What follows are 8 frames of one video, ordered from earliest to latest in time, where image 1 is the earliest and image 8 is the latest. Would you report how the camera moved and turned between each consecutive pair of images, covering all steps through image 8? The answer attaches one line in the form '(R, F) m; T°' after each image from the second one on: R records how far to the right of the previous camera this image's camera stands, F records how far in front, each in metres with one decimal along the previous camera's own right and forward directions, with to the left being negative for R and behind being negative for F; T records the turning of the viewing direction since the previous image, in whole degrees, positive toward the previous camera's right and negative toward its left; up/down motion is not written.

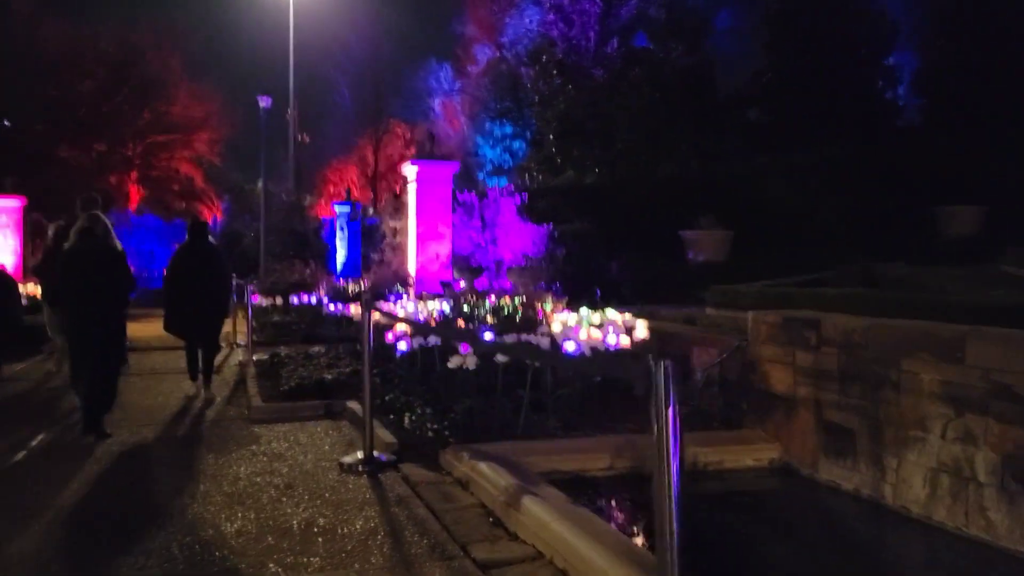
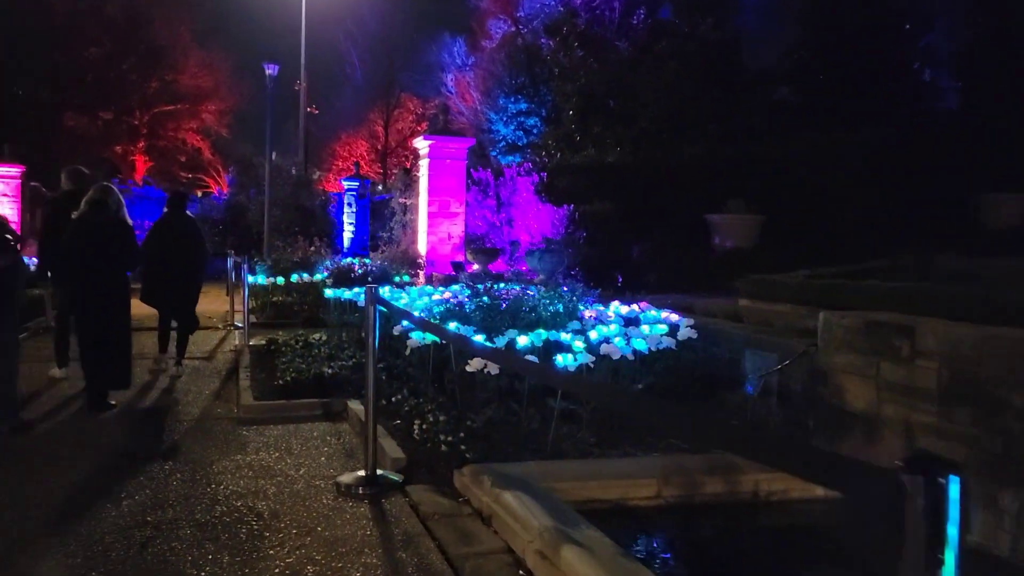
(-0.1, +0.9) m; 0°
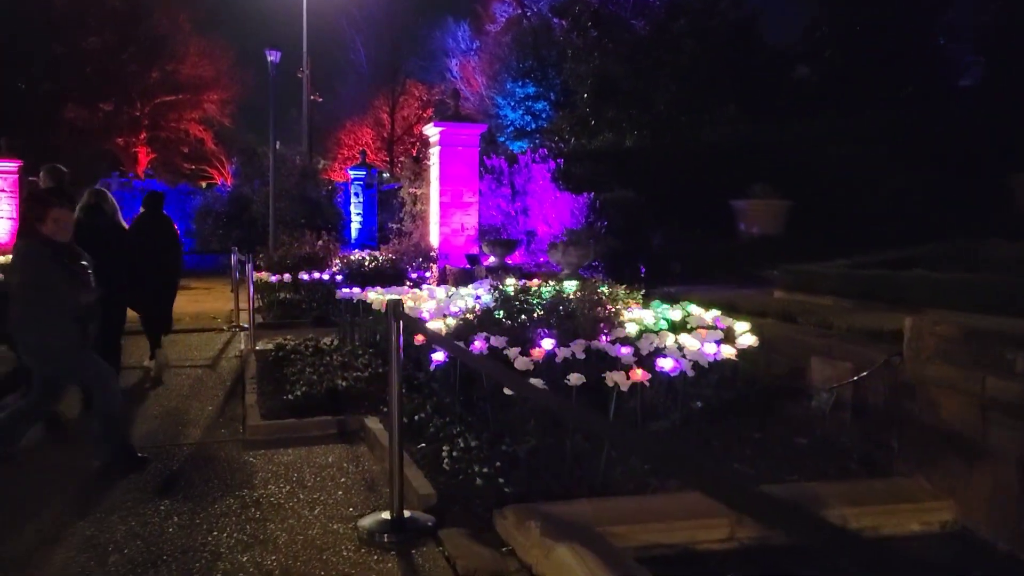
(-0.2, +0.6) m; 0°
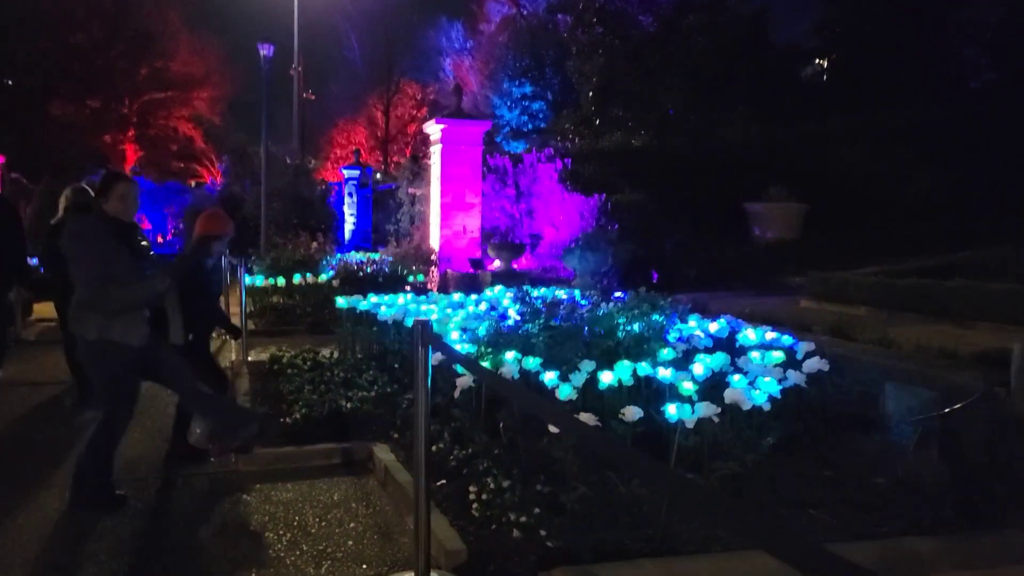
(-0.2, +0.6) m; +1°
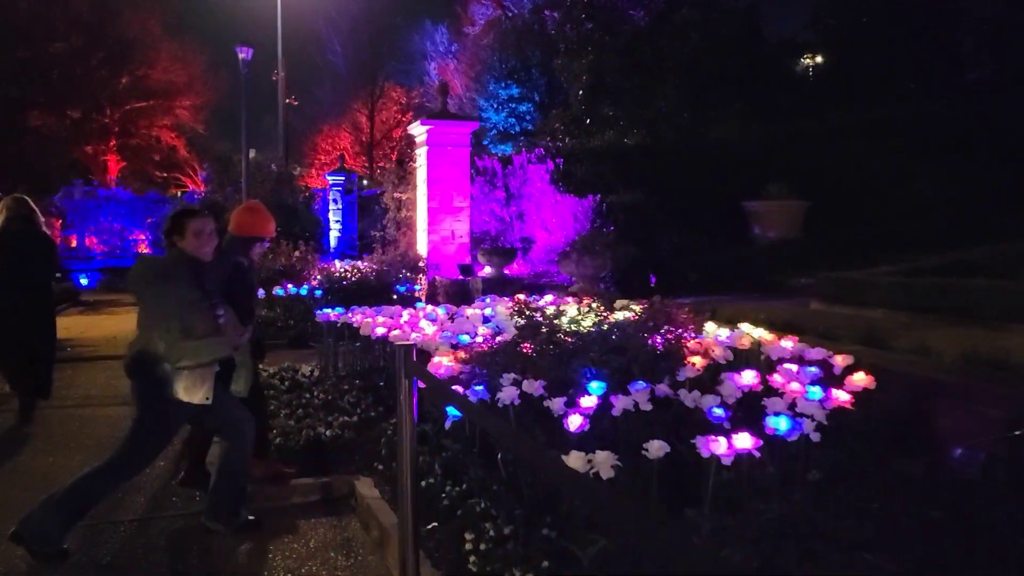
(0.0, +0.6) m; +1°
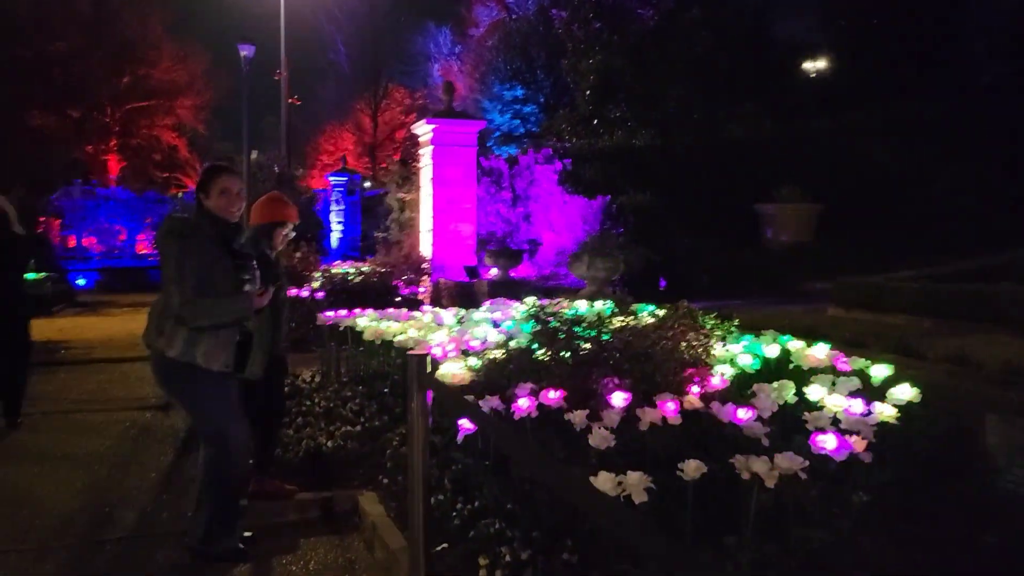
(-0.1, +0.3) m; 0°
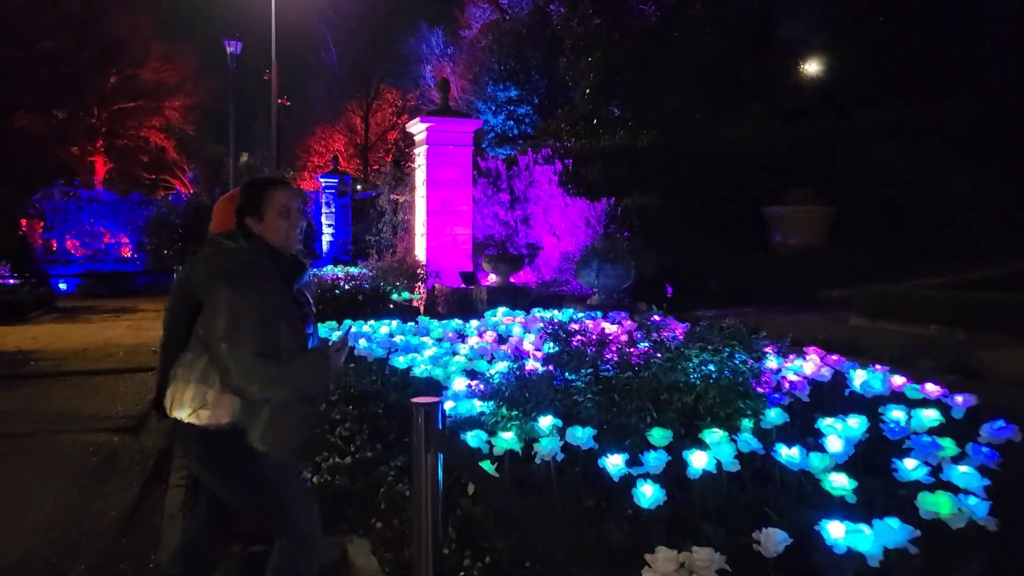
(-0.1, +0.6) m; +1°
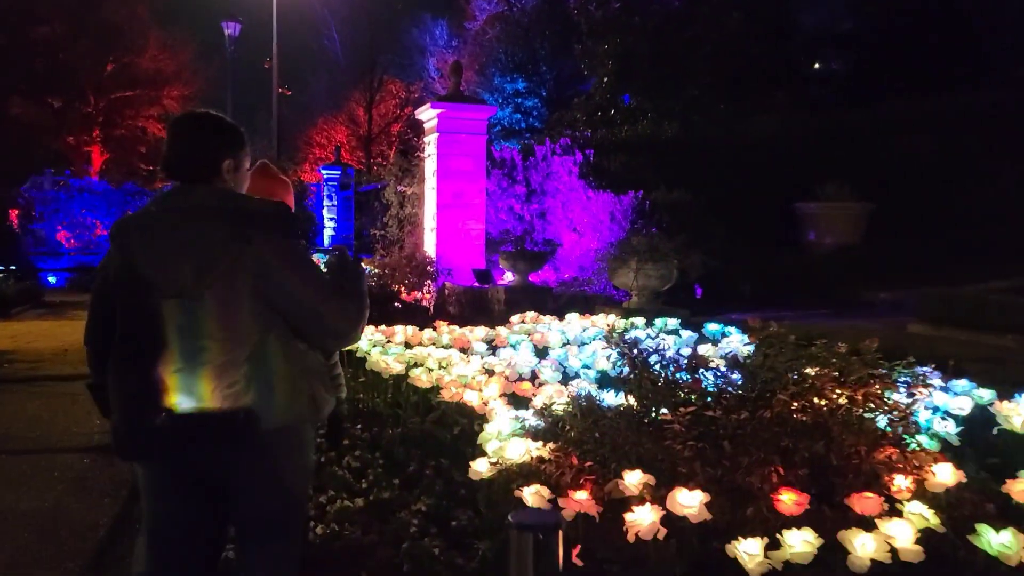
(-0.2, +0.8) m; 0°
